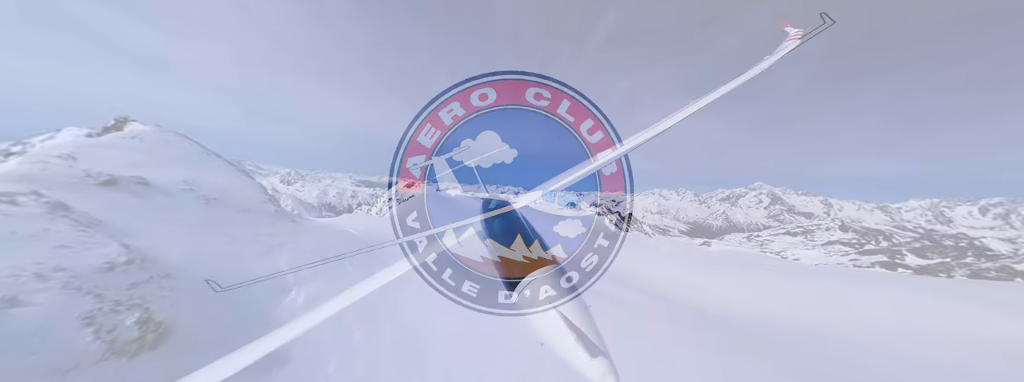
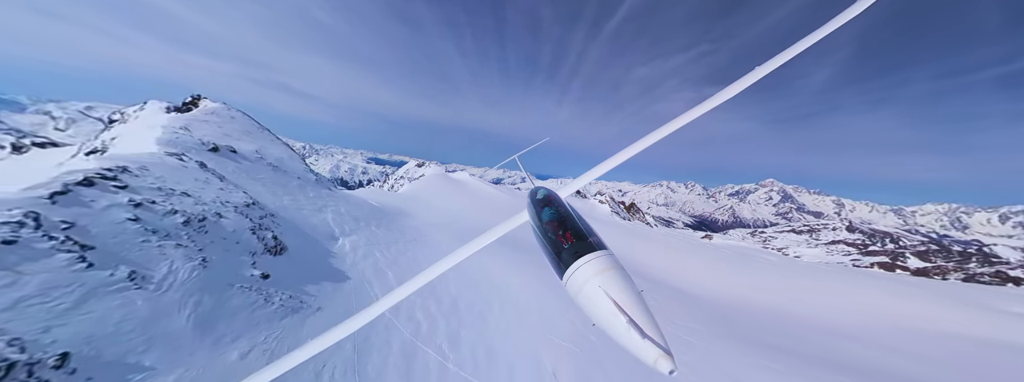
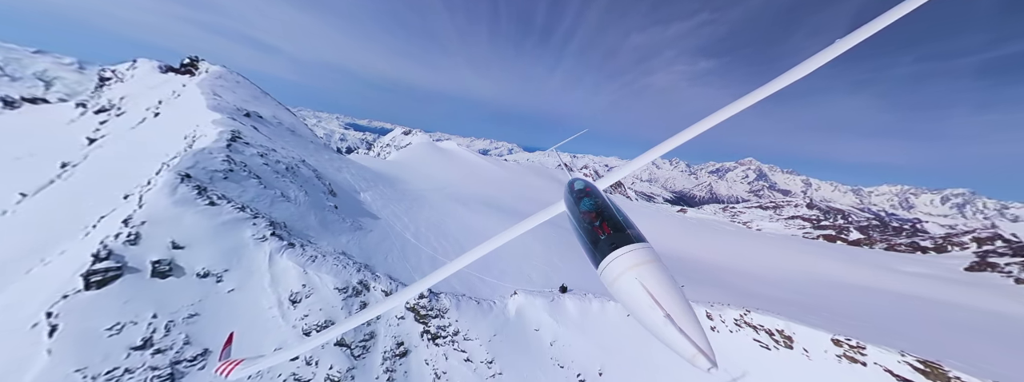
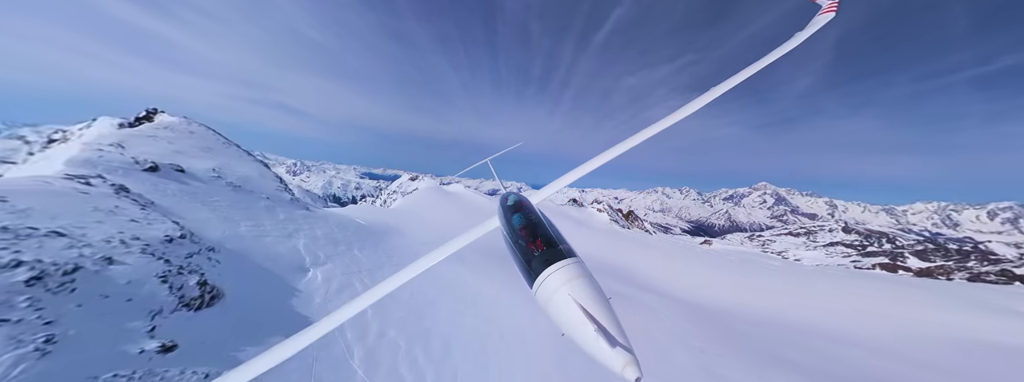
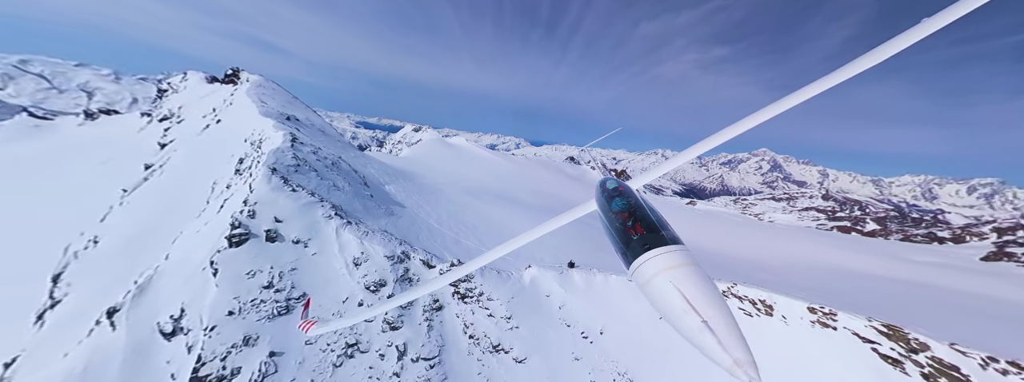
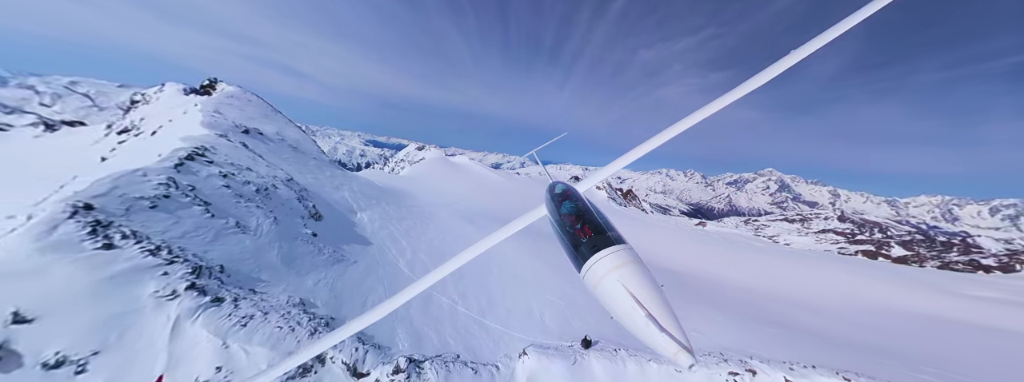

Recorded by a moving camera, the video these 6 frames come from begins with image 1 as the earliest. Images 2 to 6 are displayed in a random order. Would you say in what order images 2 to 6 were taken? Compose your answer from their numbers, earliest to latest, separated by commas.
4, 2, 6, 3, 5
